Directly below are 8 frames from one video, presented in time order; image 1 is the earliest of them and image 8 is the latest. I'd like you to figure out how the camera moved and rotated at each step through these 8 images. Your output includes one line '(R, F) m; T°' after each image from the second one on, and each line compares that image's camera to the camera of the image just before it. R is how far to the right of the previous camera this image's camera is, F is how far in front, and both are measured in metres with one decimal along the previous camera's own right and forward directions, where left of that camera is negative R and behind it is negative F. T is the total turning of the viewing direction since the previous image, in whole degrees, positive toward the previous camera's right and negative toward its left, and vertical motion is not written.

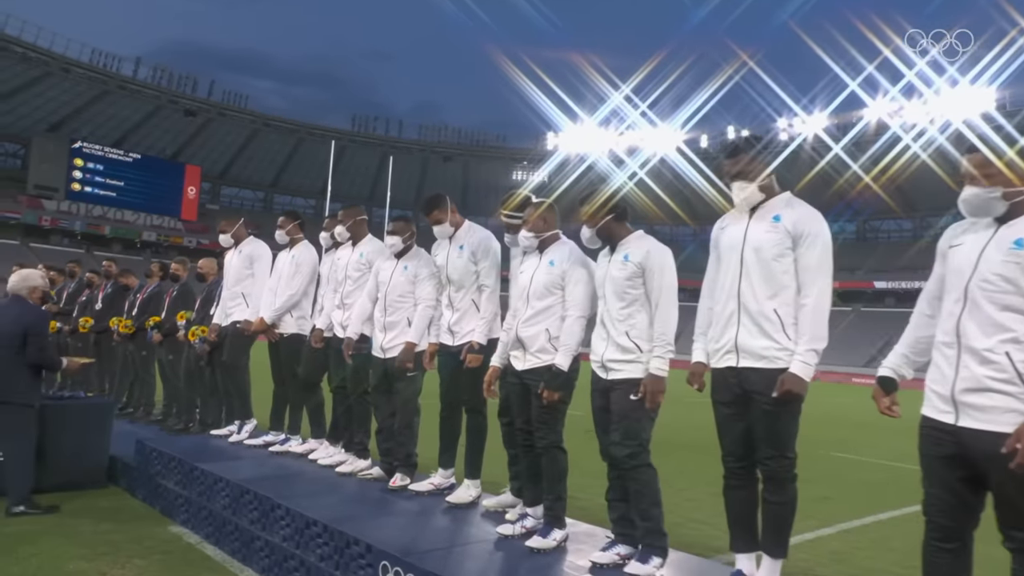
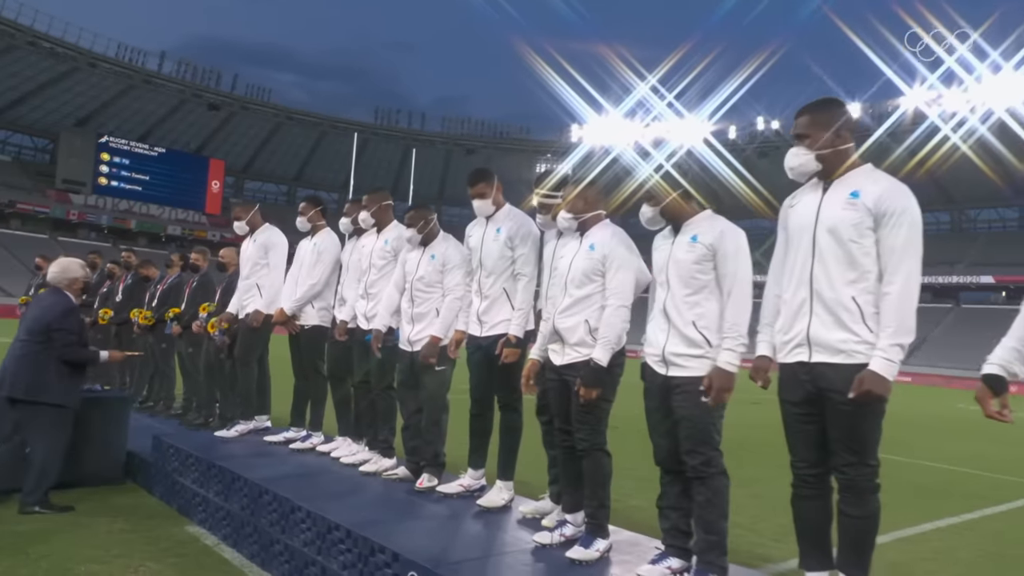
(-0.1, +0.3) m; -2°
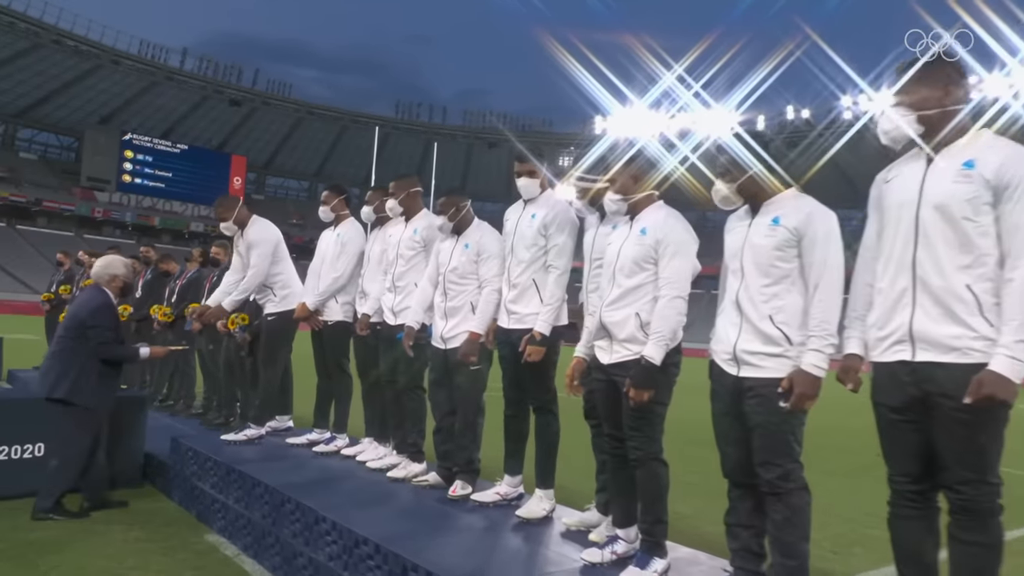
(-0.1, +0.4) m; -2°
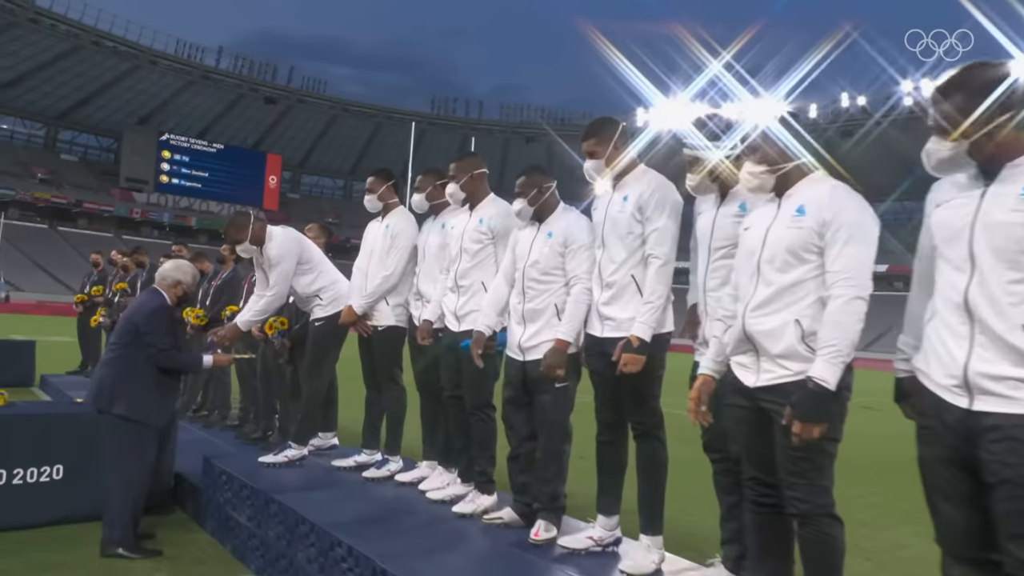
(-0.3, +0.8) m; -3°
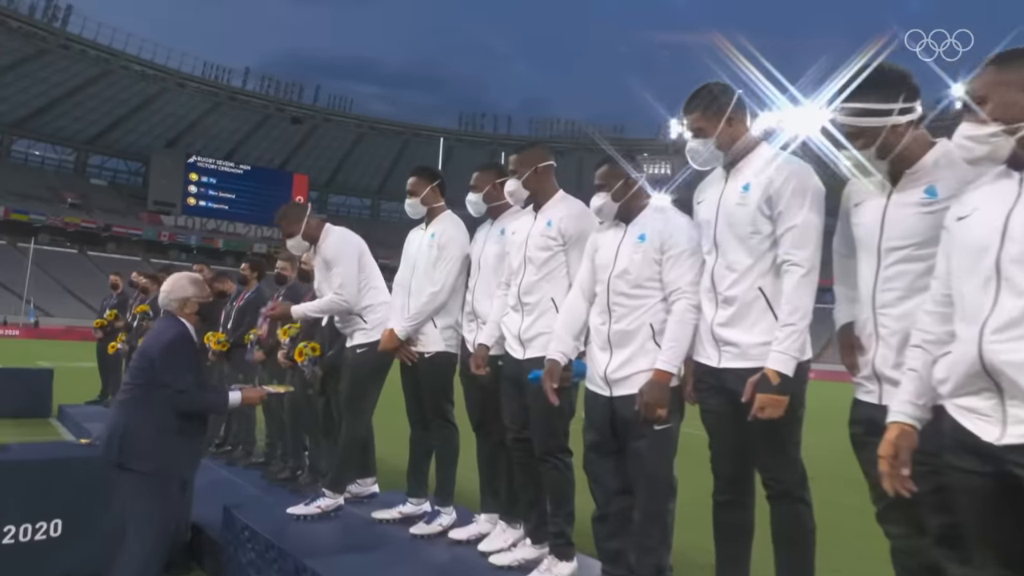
(-0.3, +0.8) m; -2°
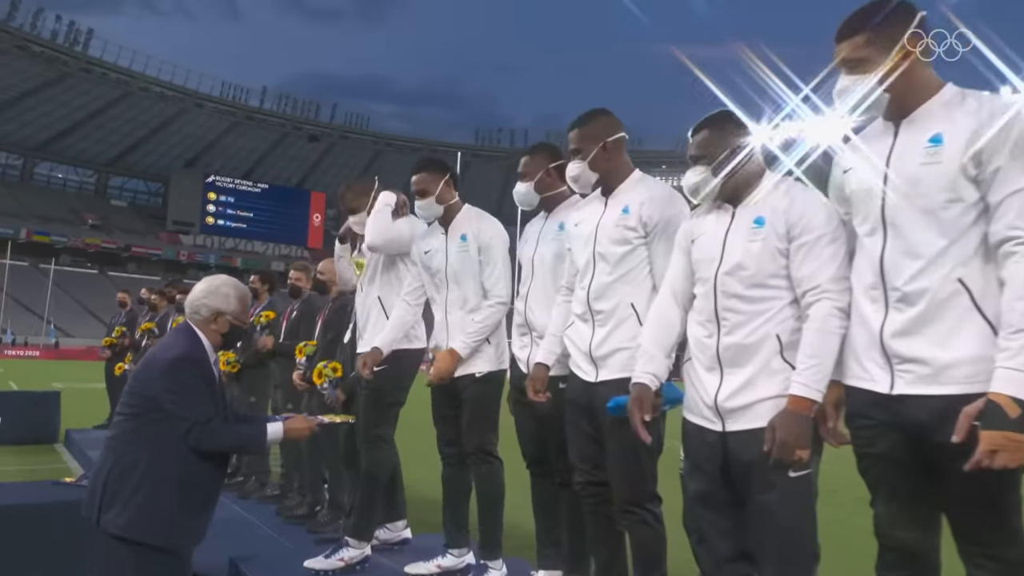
(-0.2, +0.7) m; -1°
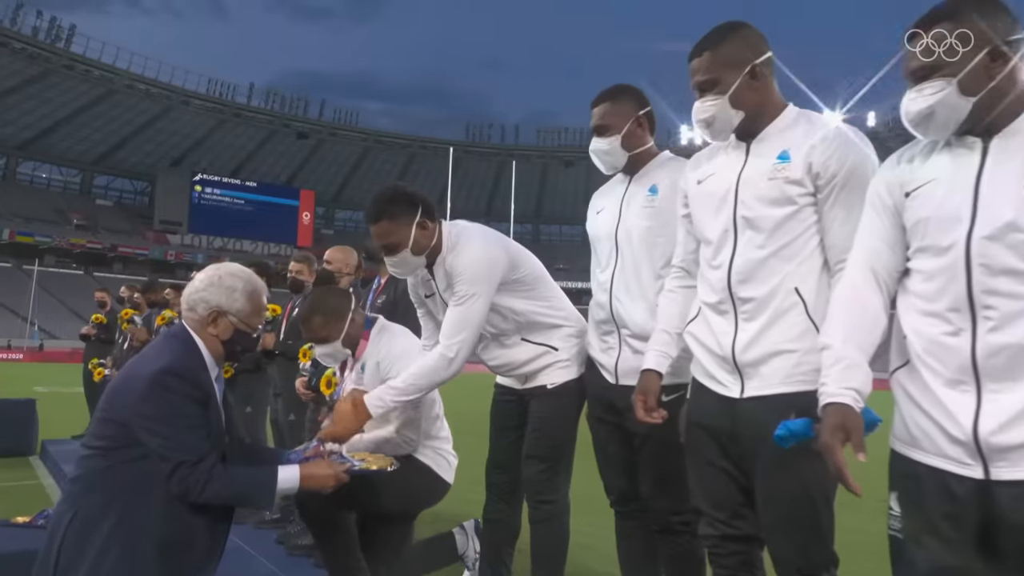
(-0.4, +0.9) m; +1°
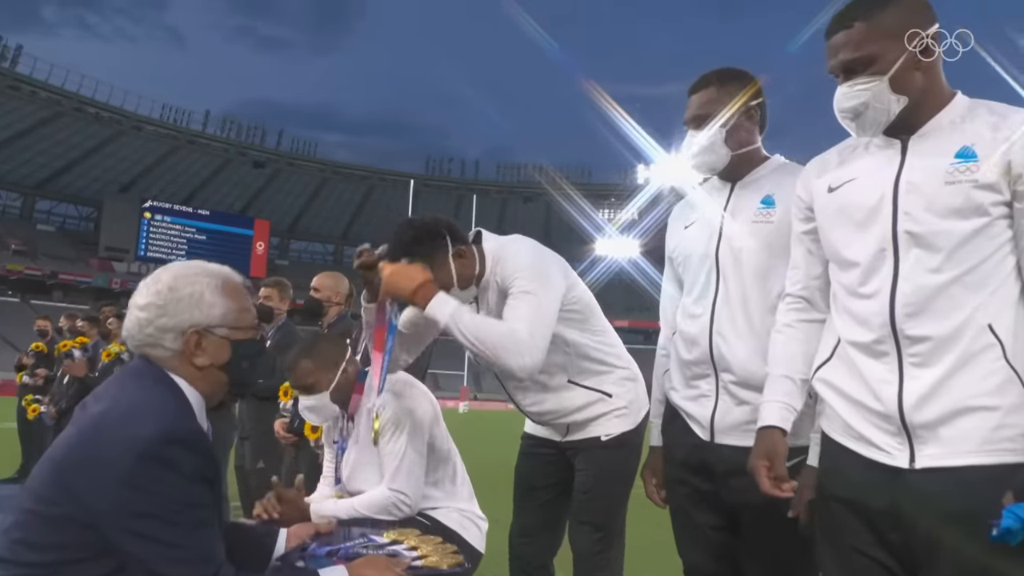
(-0.3, +0.6) m; +4°
